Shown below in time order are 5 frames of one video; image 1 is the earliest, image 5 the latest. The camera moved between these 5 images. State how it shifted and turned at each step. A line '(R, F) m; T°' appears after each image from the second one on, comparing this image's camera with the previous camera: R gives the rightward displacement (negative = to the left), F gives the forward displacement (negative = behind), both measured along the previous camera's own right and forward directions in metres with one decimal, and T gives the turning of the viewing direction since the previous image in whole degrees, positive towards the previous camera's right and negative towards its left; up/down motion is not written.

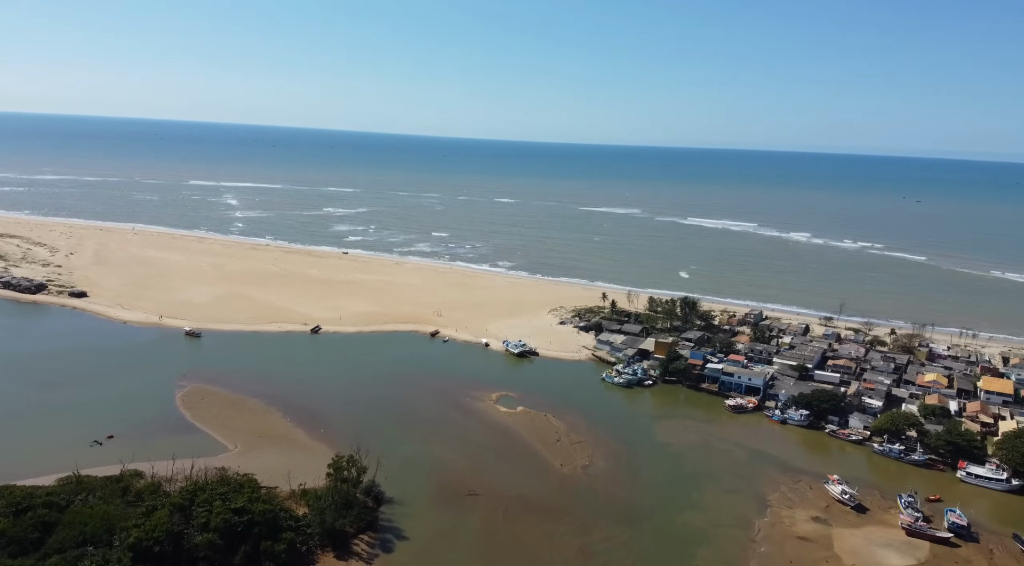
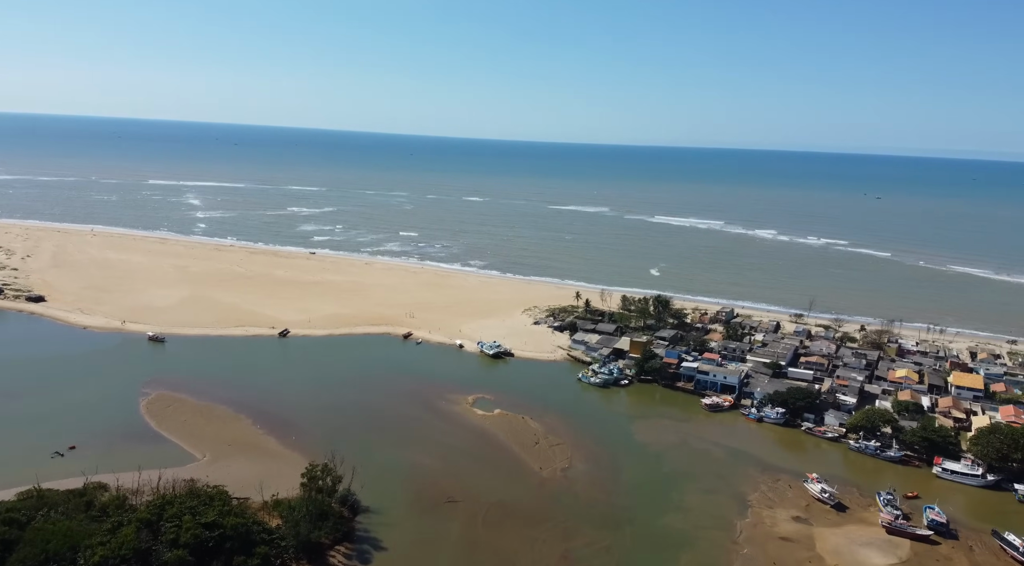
(-0.4, +0.6) m; +2°
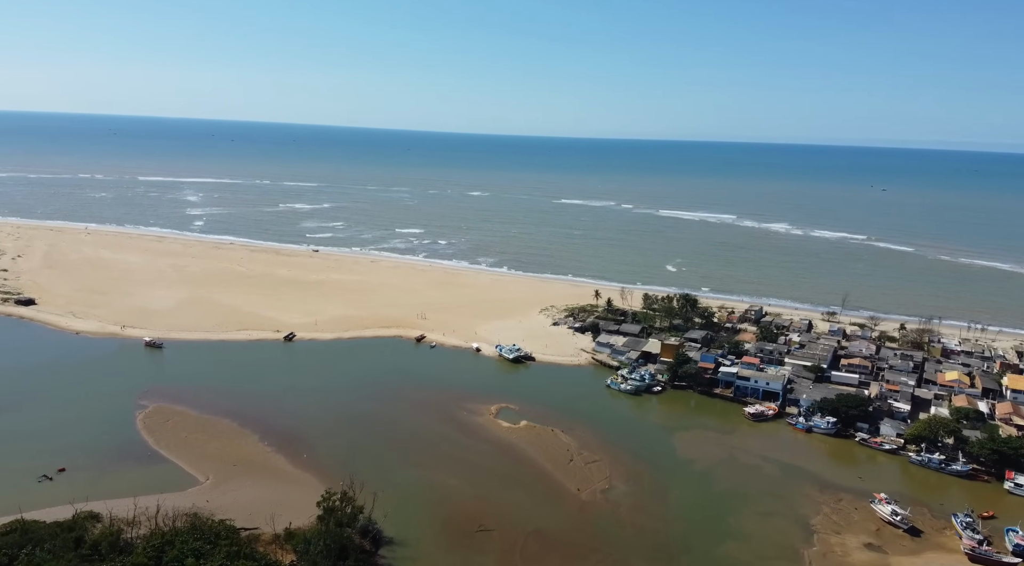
(-1.3, +2.8) m; 0°
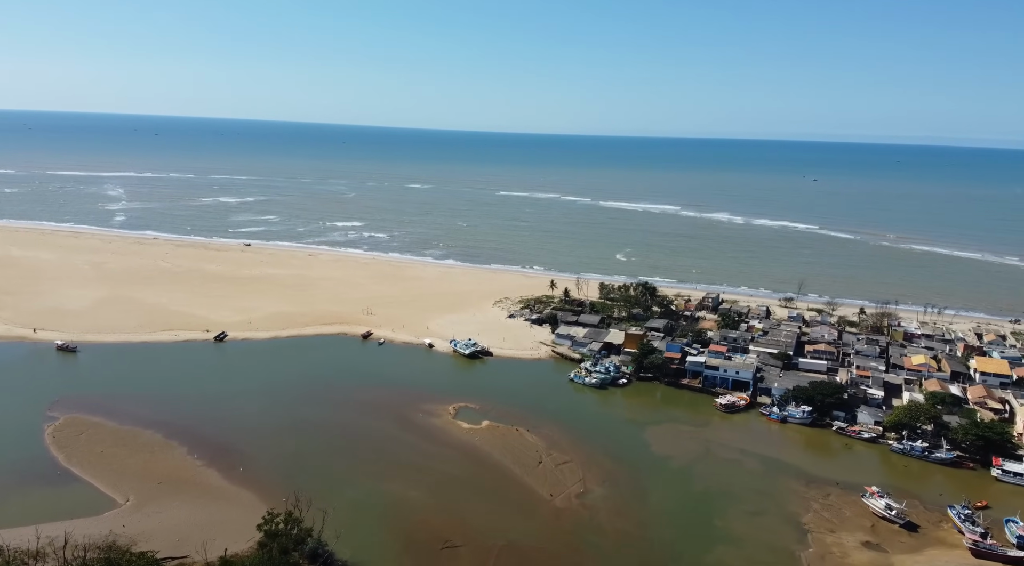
(-0.8, +2.7) m; +5°
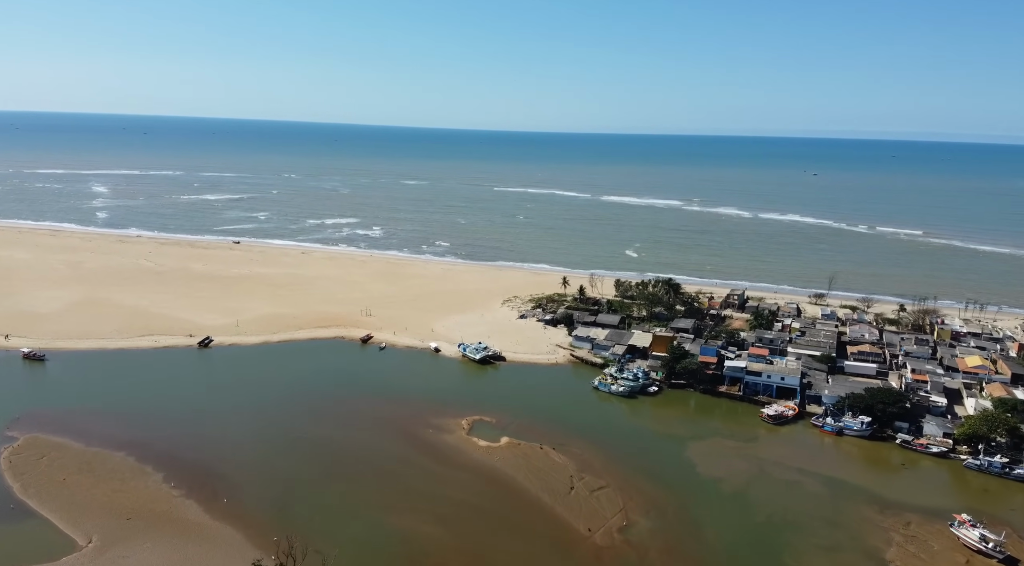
(-1.0, +3.6) m; +1°
